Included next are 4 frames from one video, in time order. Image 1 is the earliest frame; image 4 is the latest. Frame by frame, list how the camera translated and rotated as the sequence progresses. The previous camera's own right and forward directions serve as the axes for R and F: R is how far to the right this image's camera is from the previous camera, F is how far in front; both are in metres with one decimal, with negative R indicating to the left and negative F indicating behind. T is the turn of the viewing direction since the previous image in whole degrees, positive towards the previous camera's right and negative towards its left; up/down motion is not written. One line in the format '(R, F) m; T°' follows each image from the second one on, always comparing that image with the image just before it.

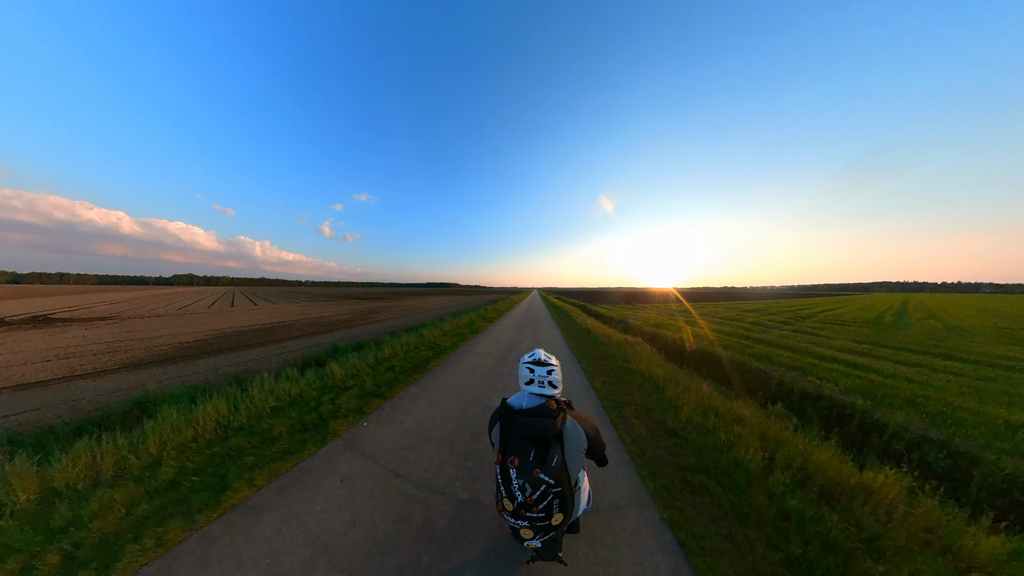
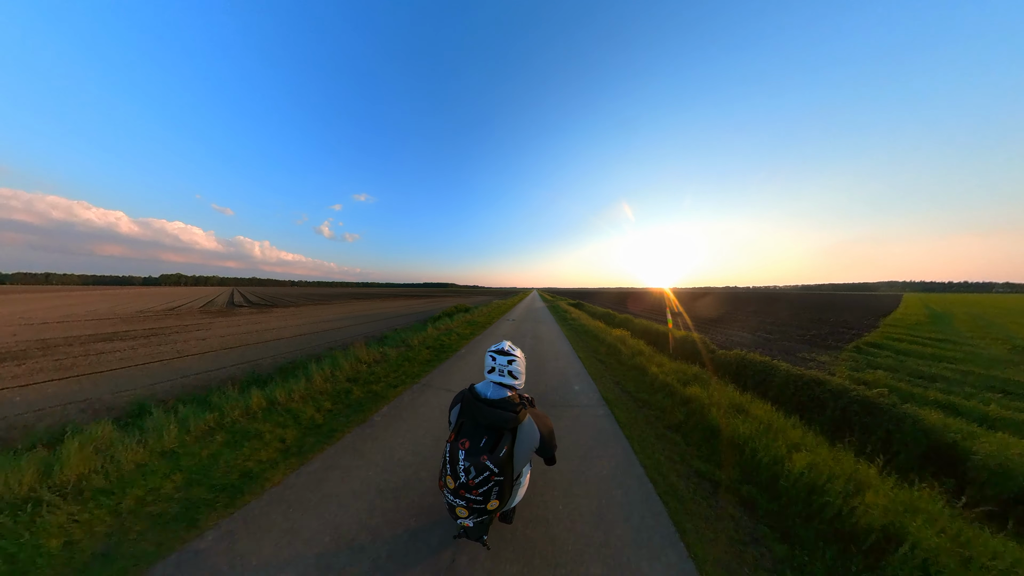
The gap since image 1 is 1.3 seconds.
(+0.4, -0.1) m; 0°
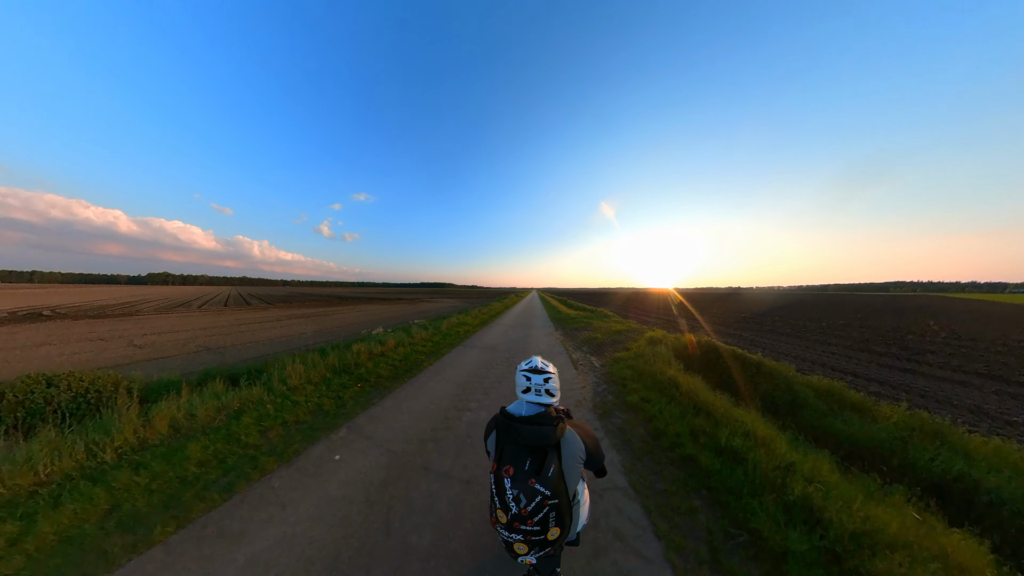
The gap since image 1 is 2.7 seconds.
(-0.4, +0.2) m; 0°
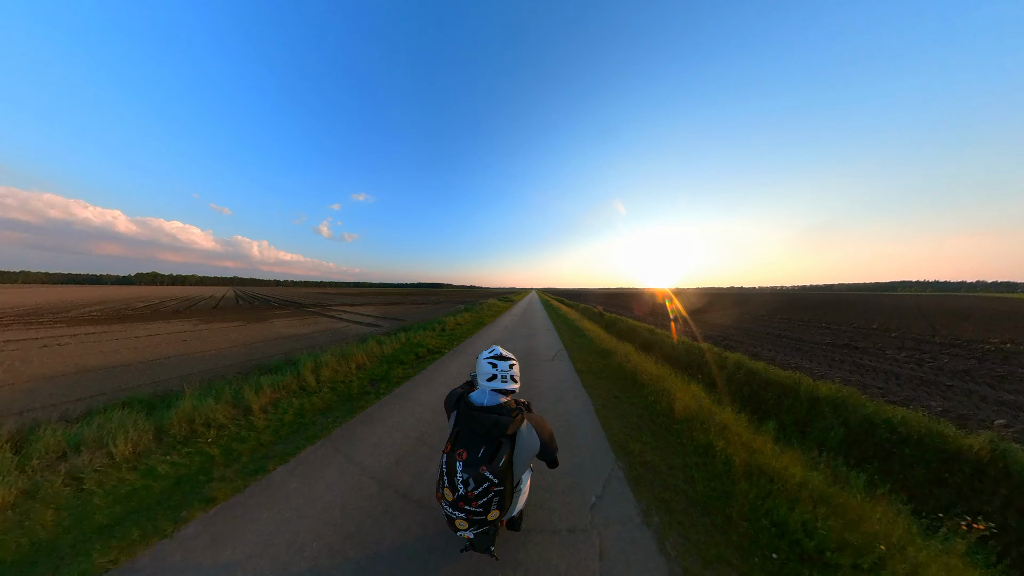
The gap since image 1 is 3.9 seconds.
(+0.3, -0.1) m; 0°
